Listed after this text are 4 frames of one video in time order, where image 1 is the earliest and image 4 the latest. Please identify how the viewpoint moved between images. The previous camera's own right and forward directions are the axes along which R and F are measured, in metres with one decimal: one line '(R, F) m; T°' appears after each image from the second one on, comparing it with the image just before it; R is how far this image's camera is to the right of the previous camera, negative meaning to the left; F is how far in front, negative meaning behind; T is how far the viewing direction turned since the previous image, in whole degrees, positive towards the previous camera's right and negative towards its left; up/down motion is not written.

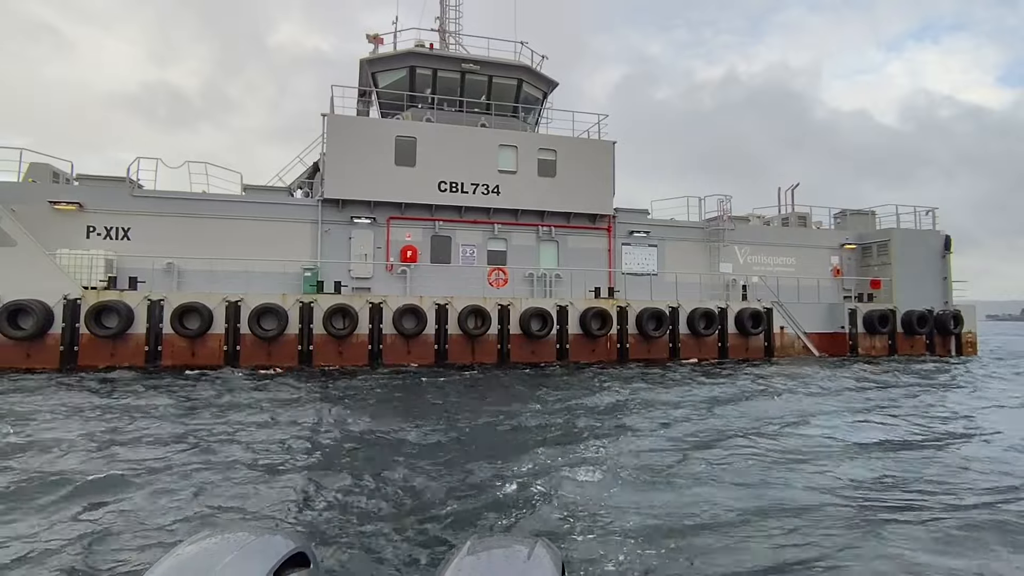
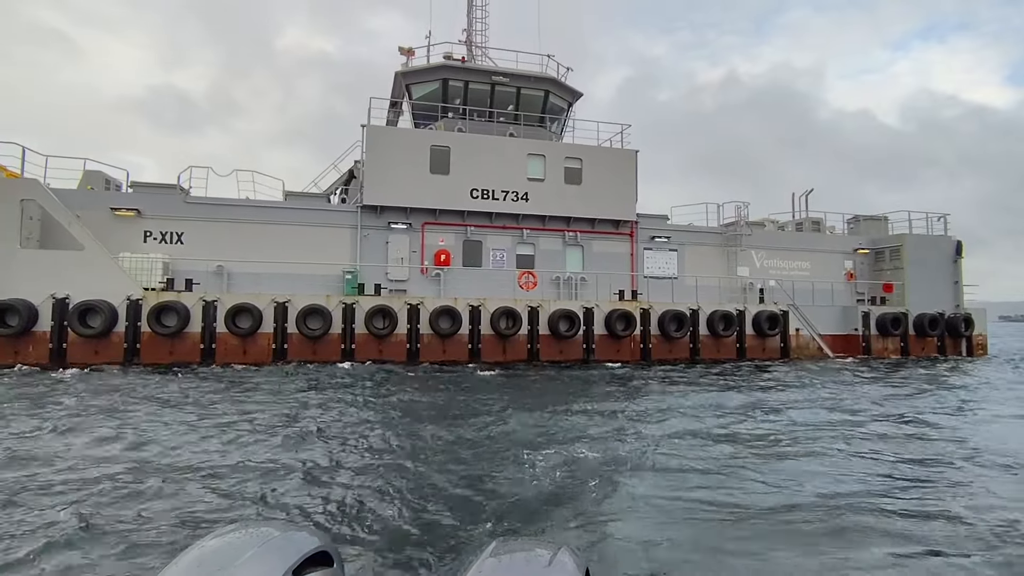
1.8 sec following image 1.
(-0.5, -0.7) m; -1°
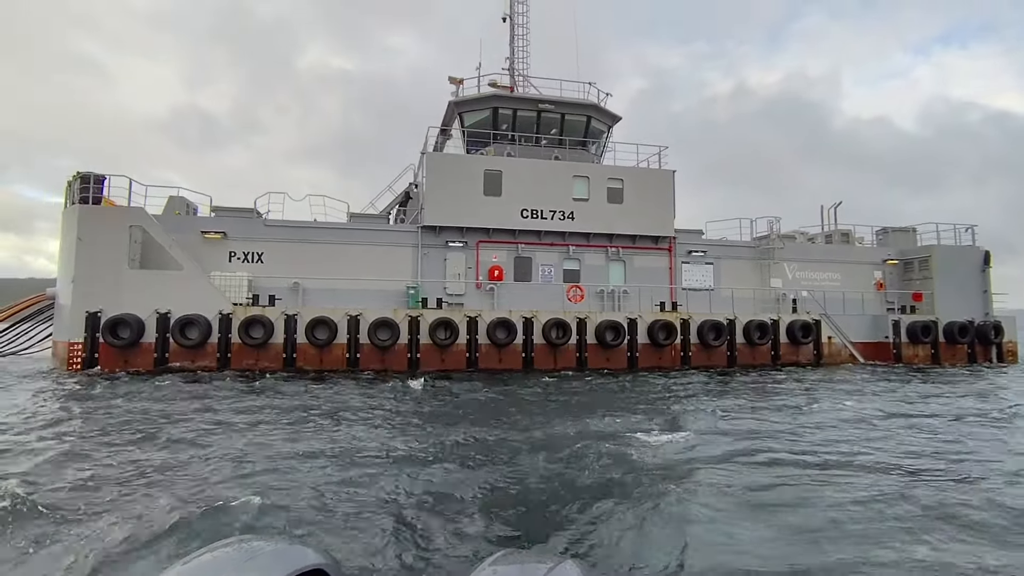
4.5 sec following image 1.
(-0.8, -1.1) m; -2°
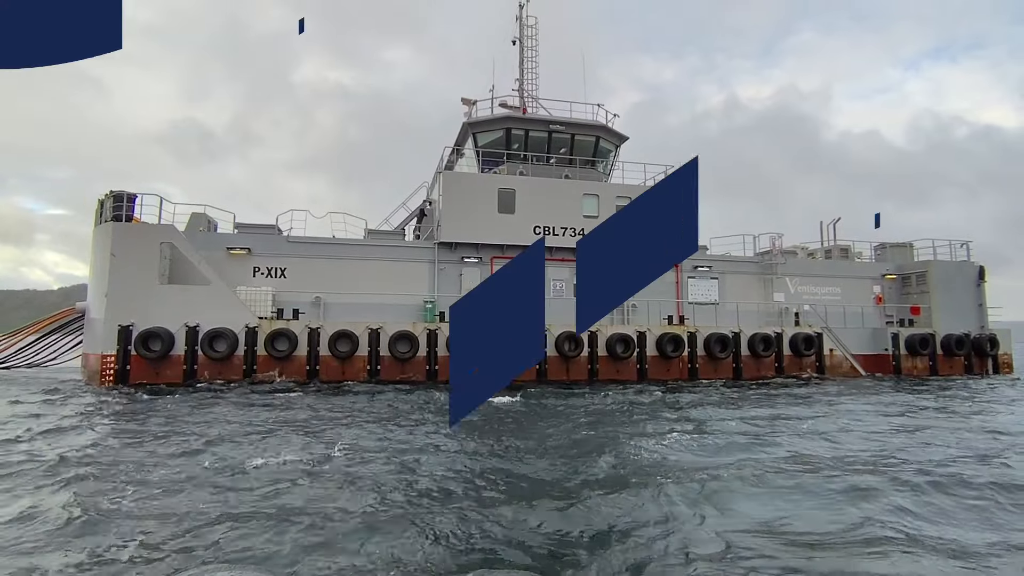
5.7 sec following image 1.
(-0.4, -0.5) m; 0°
